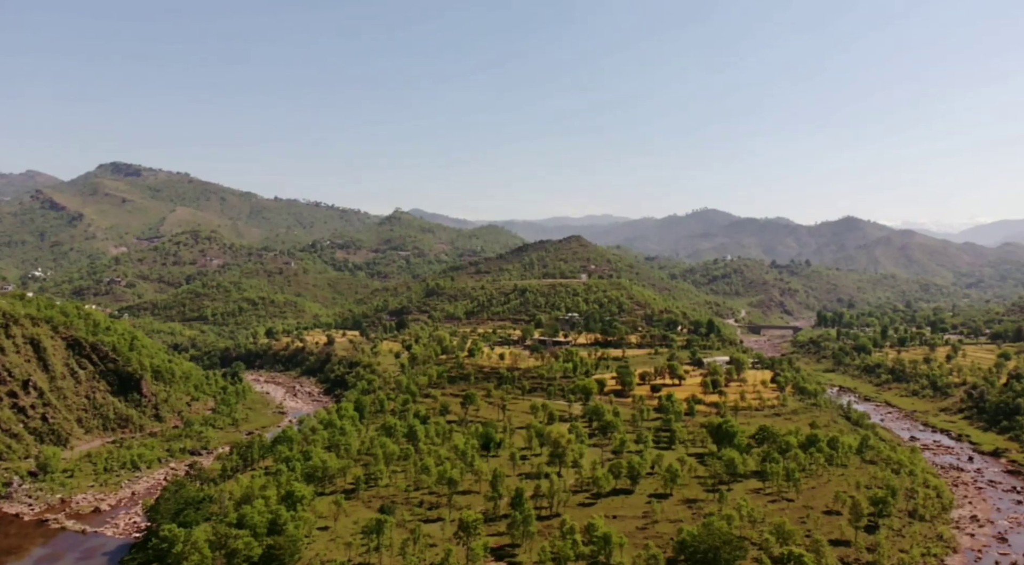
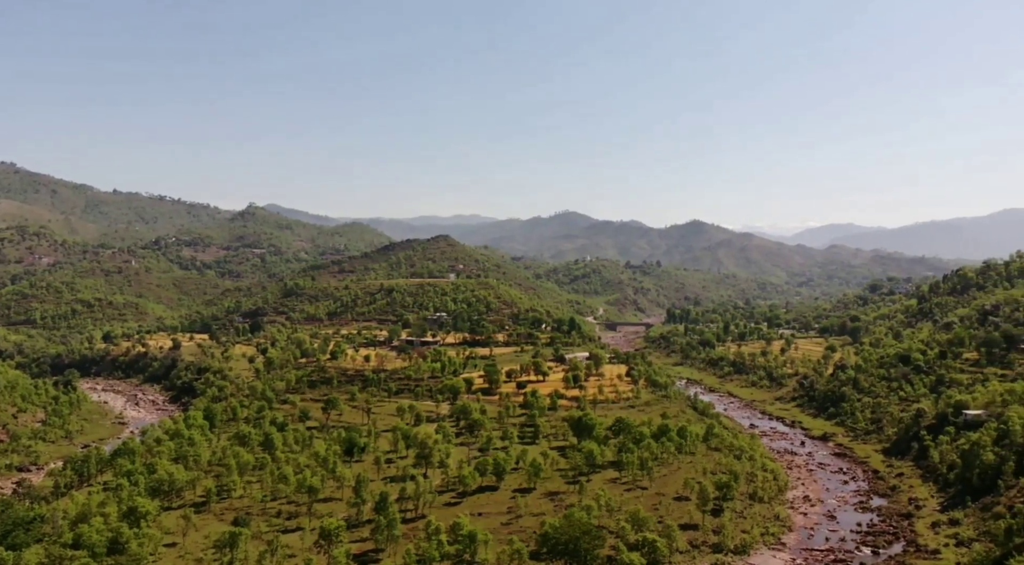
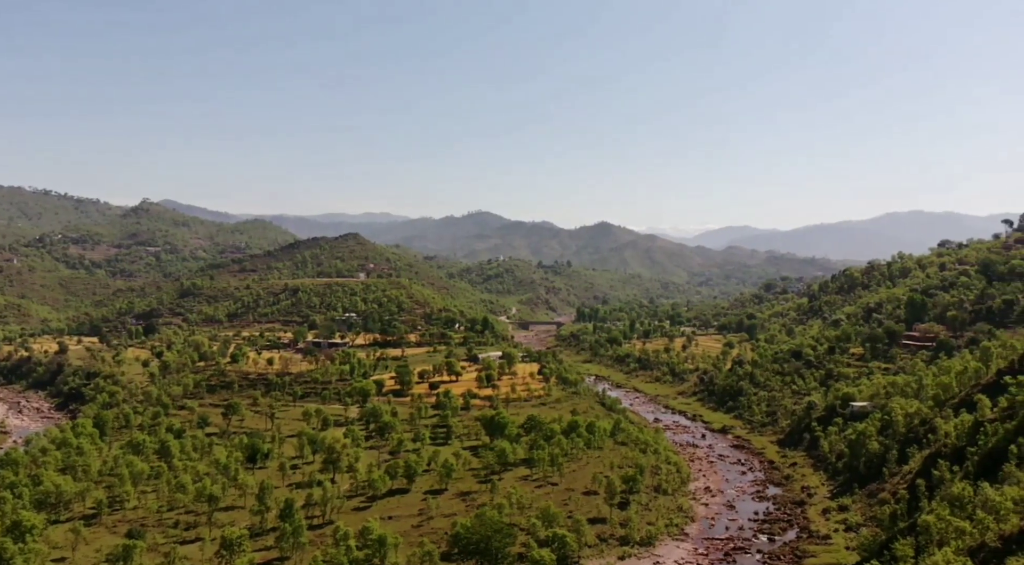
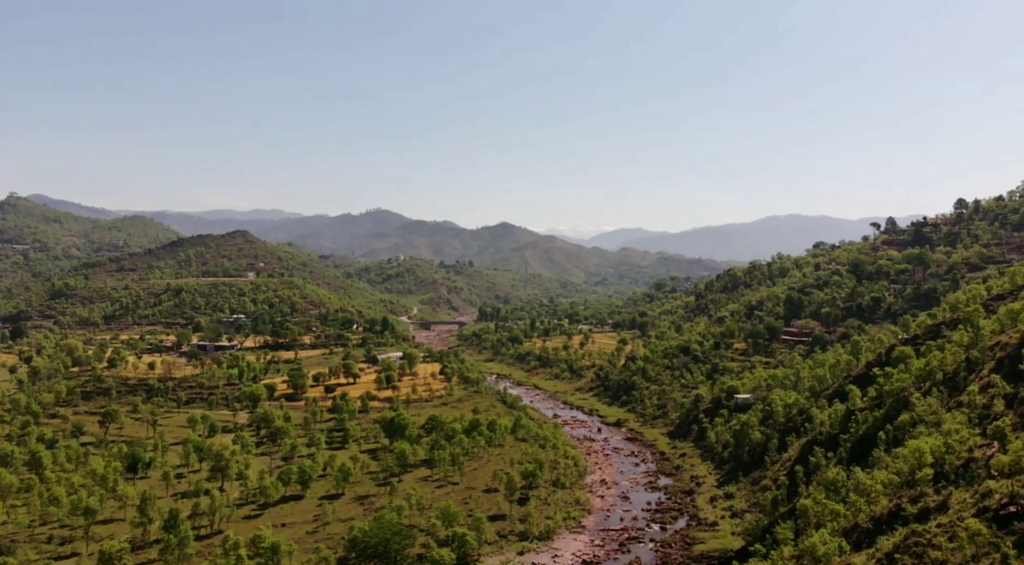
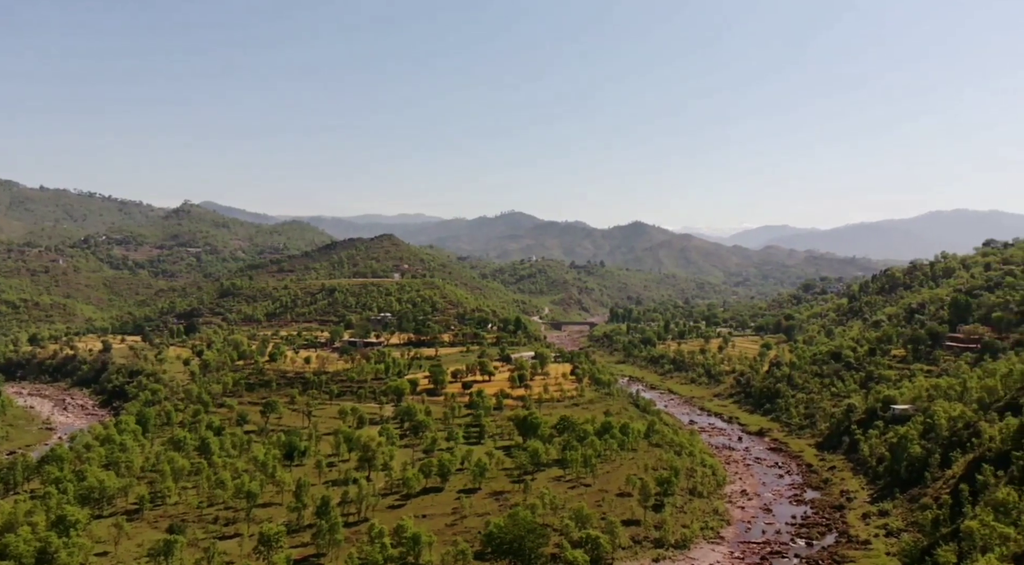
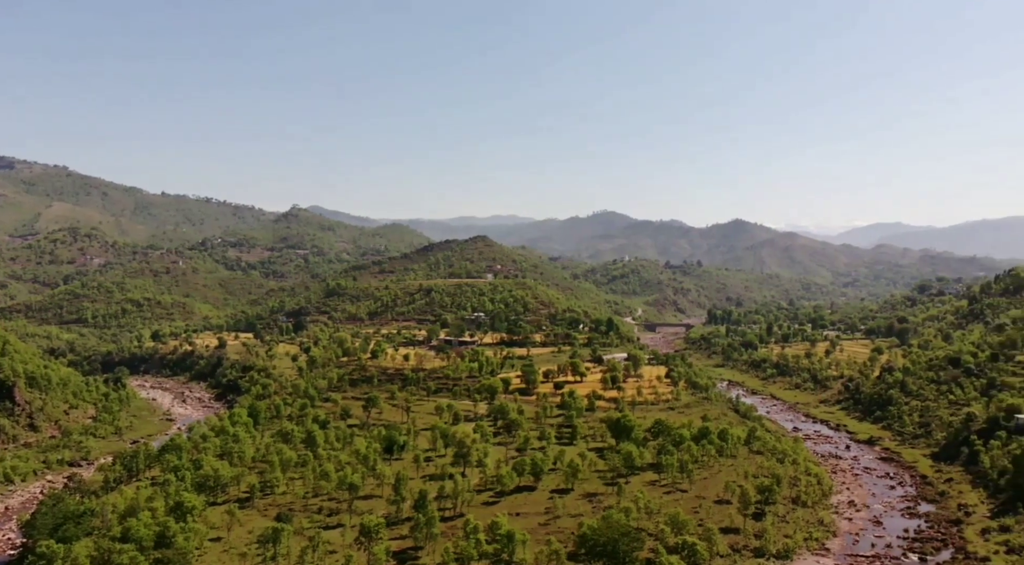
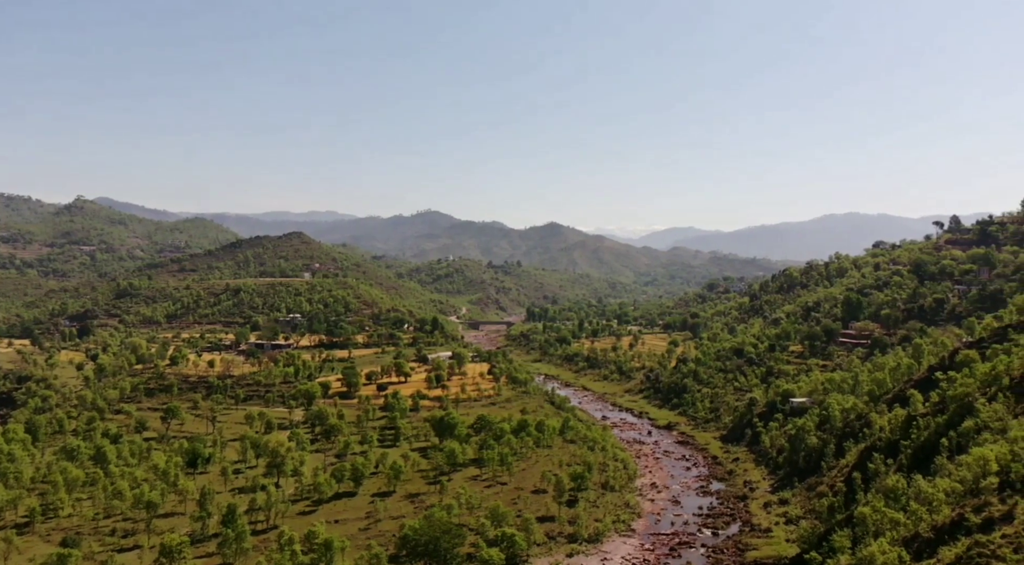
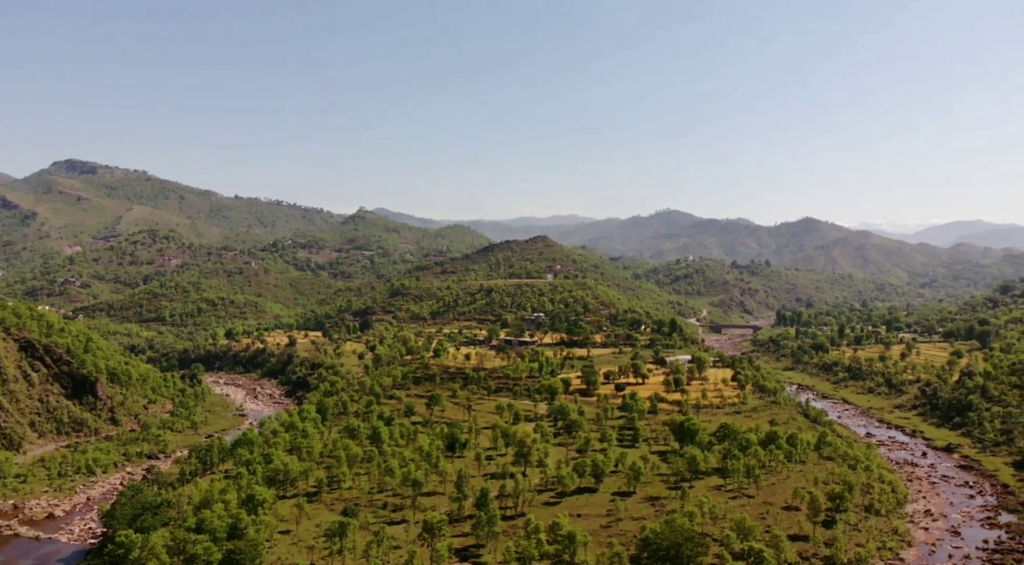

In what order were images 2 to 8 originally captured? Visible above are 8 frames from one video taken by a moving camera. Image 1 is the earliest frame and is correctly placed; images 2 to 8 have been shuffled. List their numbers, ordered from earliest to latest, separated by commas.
8, 6, 2, 5, 3, 7, 4
